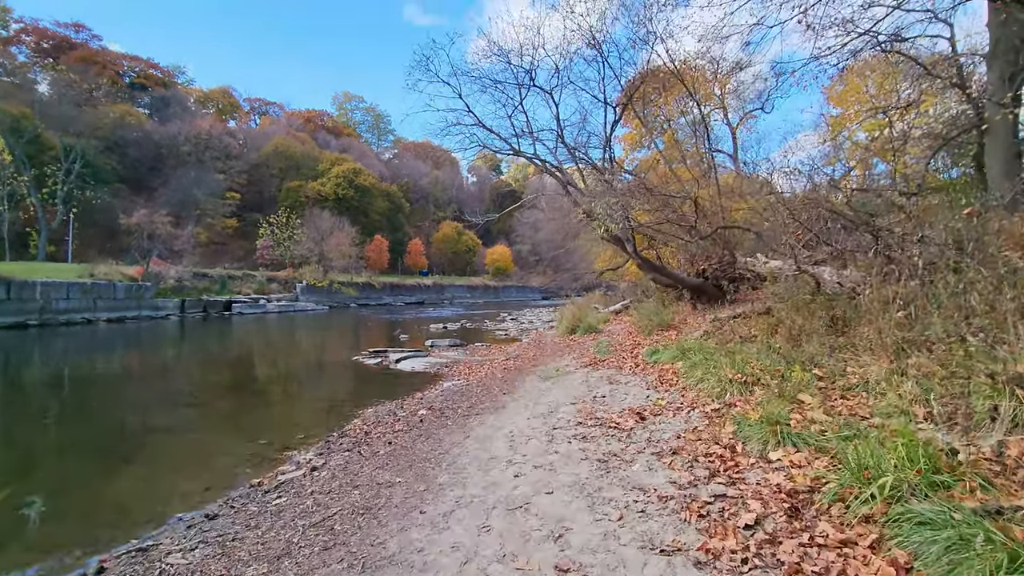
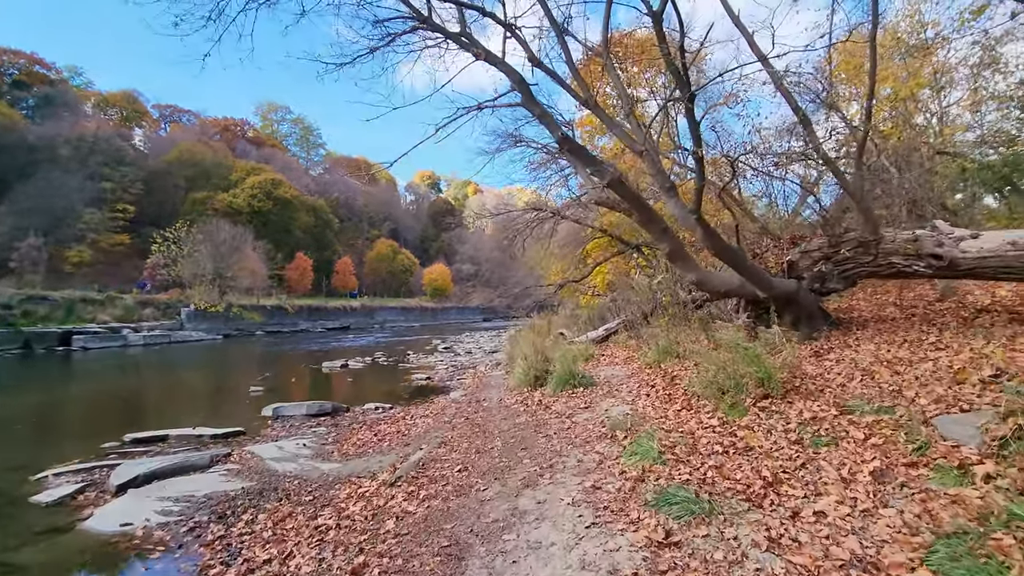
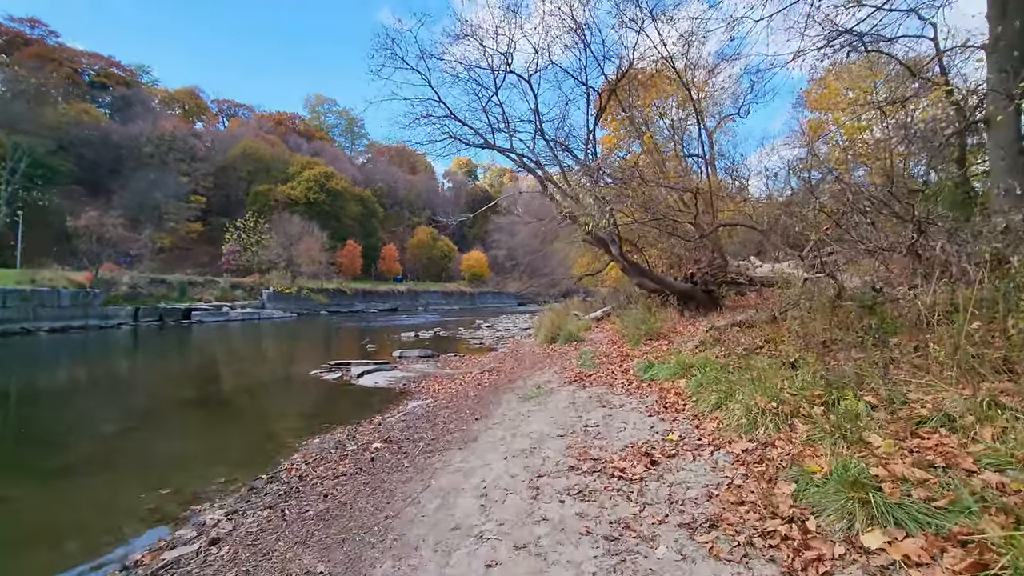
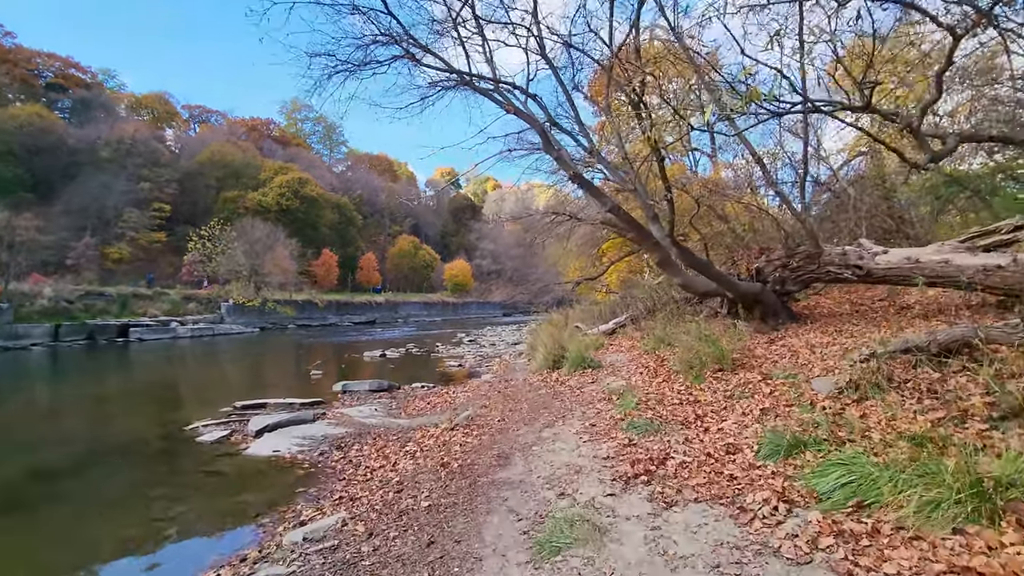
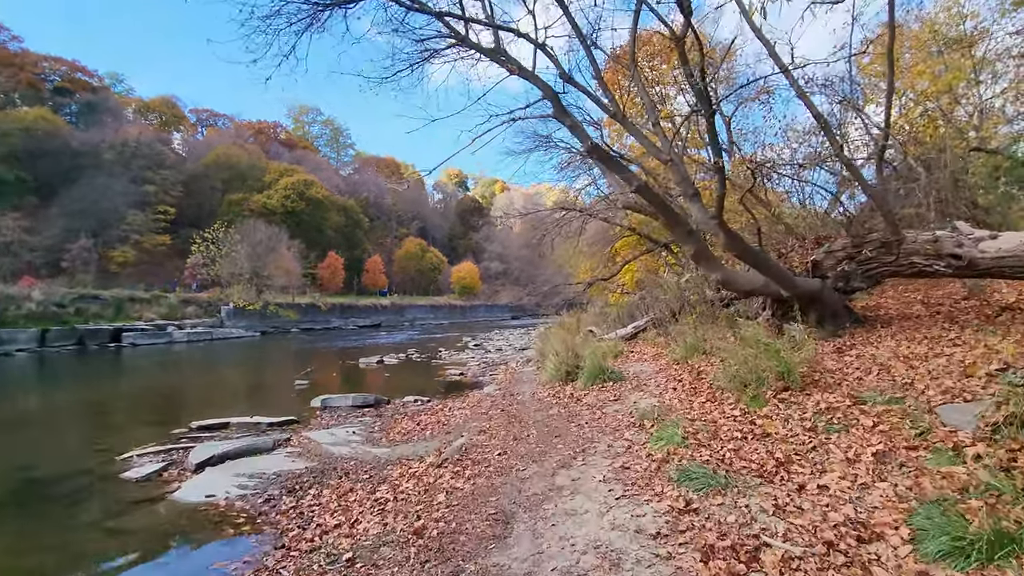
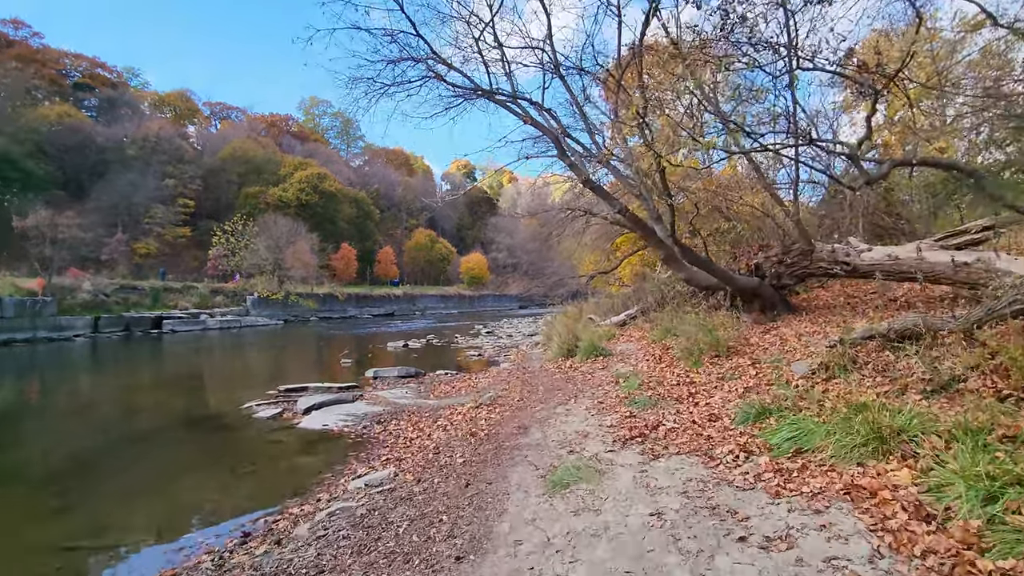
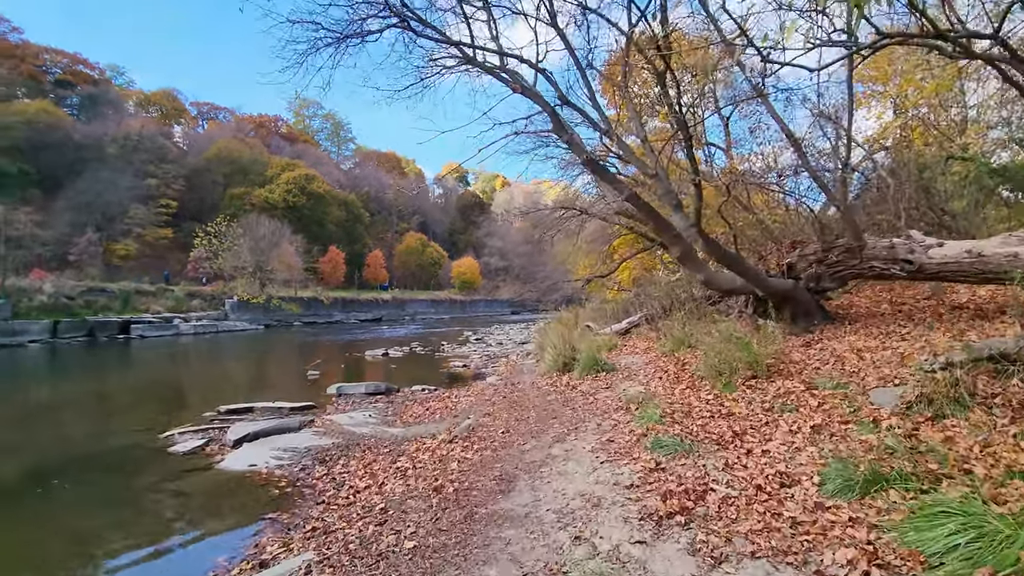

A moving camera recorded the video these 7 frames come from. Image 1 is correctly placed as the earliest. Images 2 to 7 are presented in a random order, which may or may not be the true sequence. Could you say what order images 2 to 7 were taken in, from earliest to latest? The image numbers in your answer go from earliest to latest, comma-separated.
3, 6, 4, 7, 5, 2
